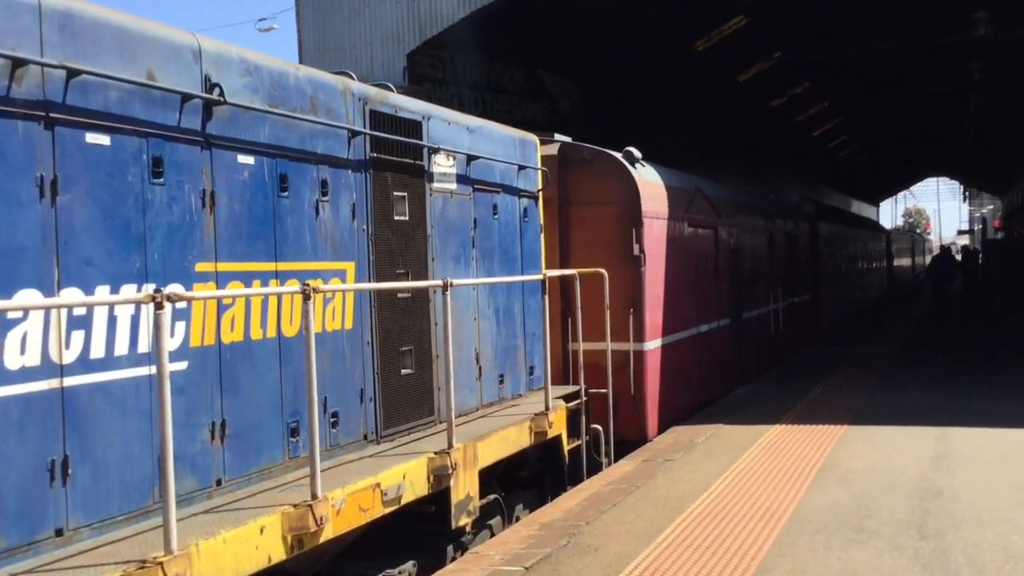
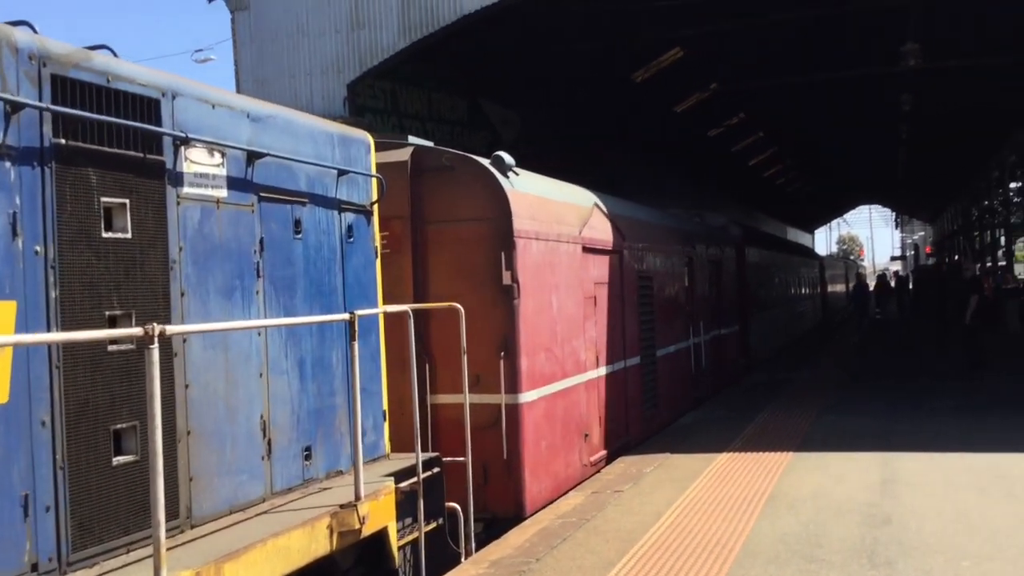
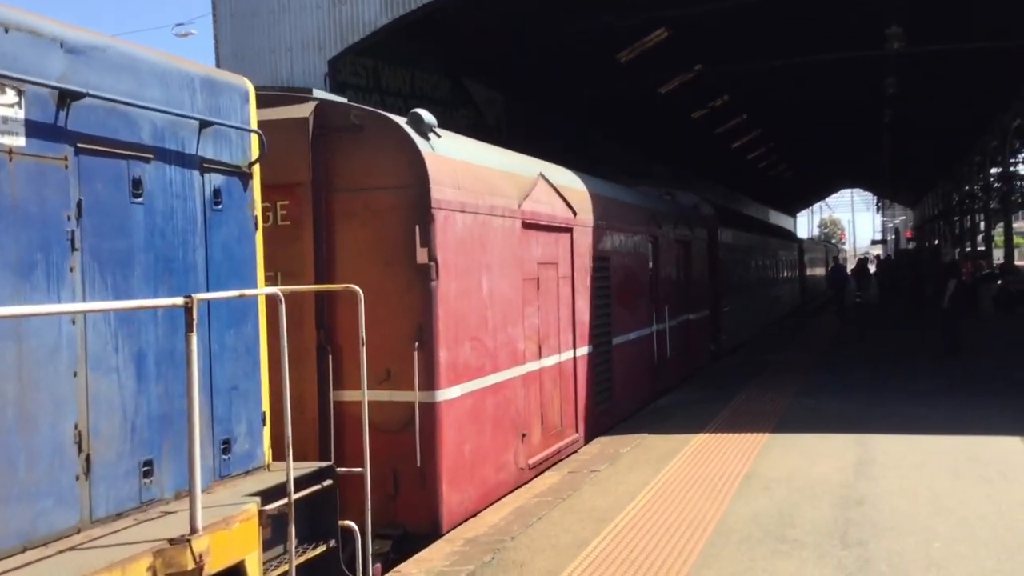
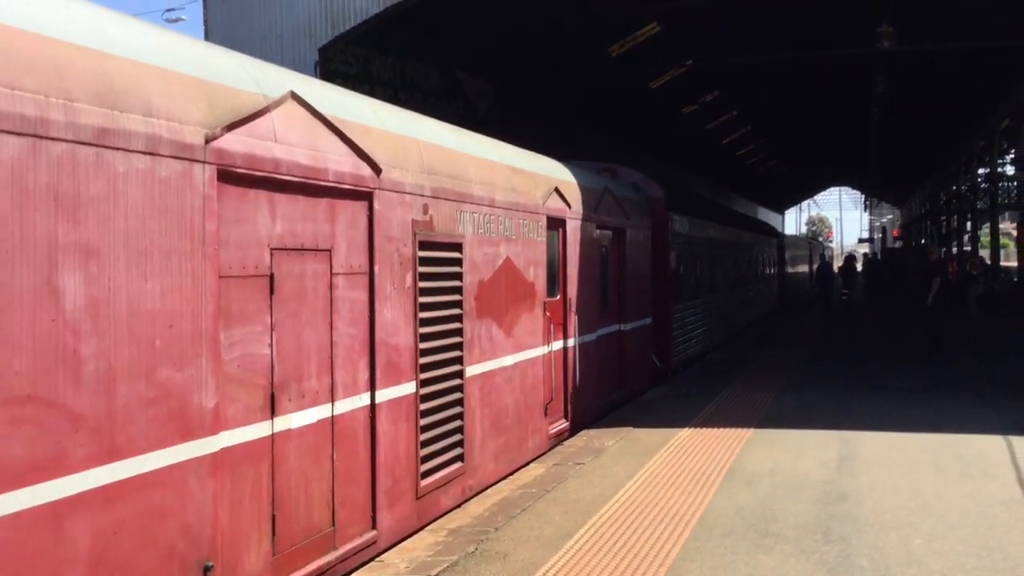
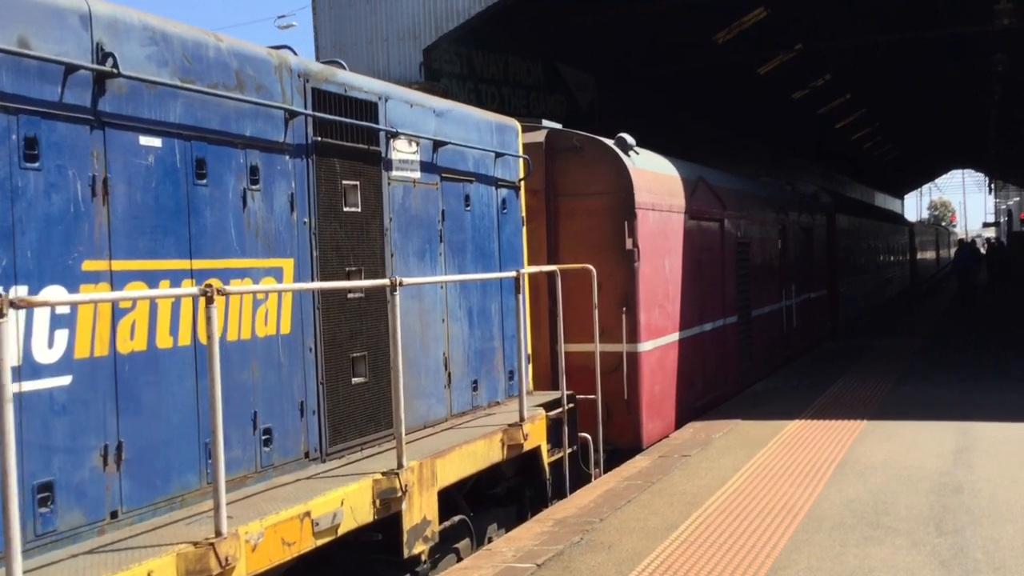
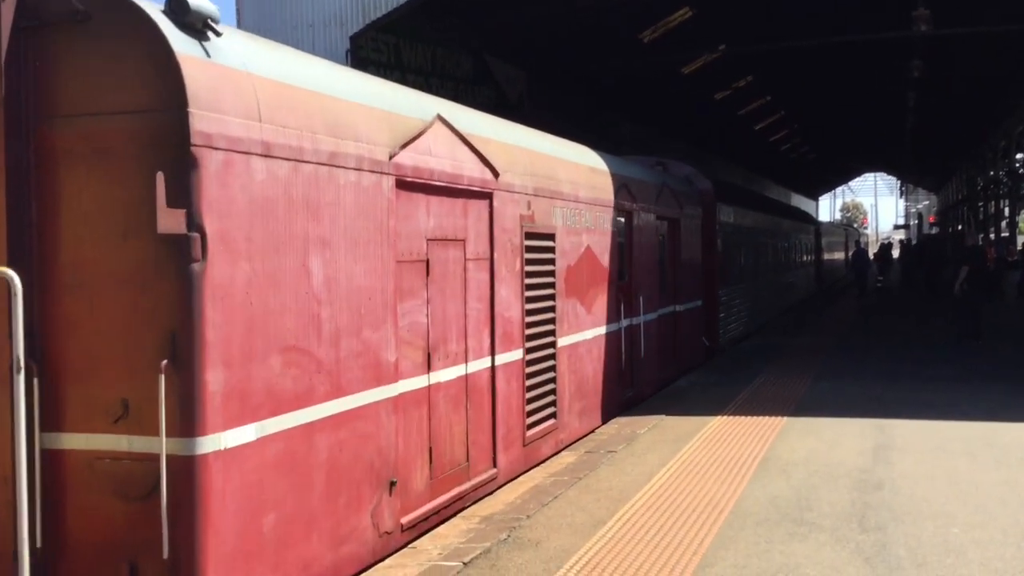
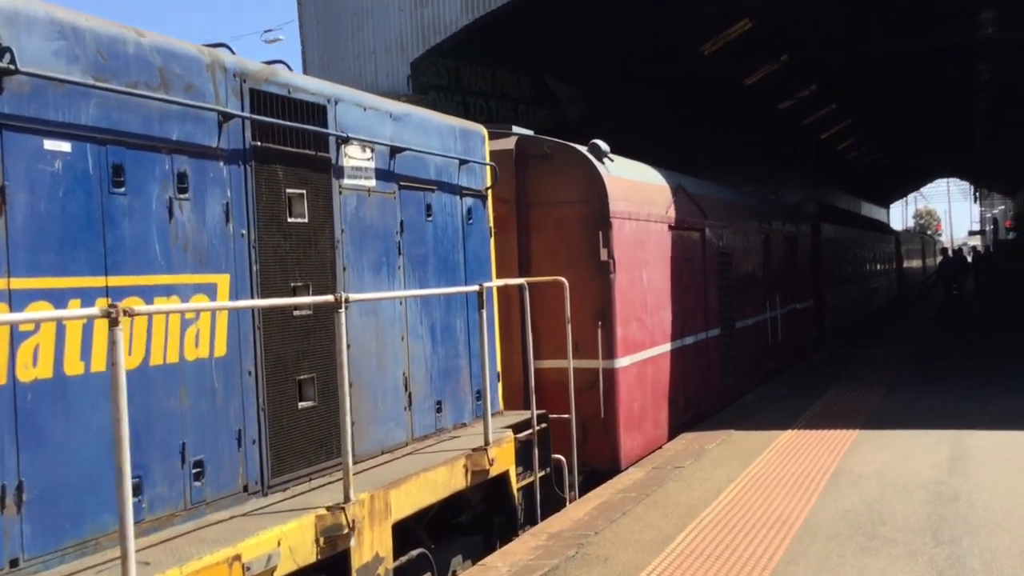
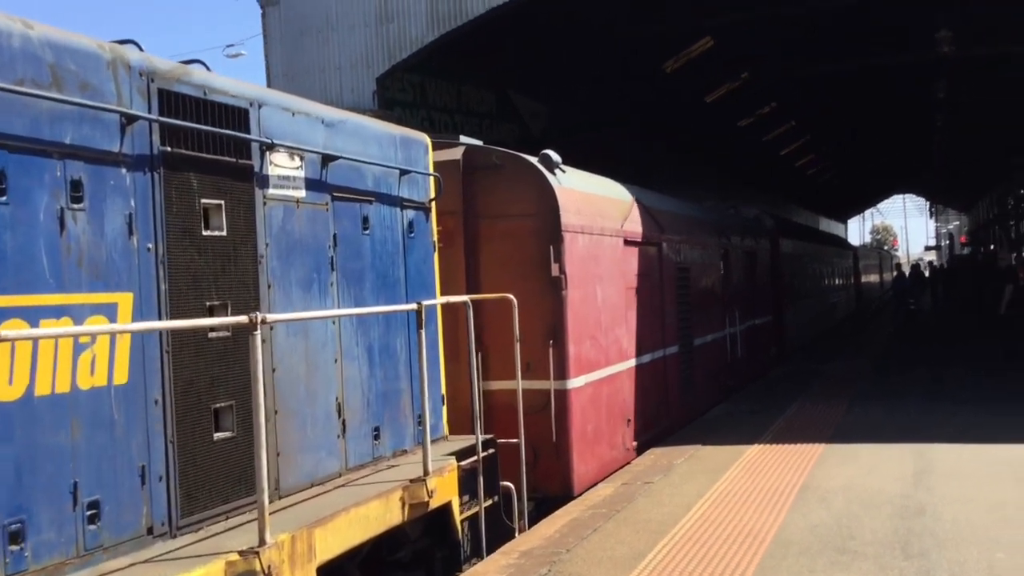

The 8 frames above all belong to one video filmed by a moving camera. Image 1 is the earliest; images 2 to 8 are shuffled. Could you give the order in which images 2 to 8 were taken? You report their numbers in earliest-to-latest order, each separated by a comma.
5, 7, 8, 2, 3, 6, 4
